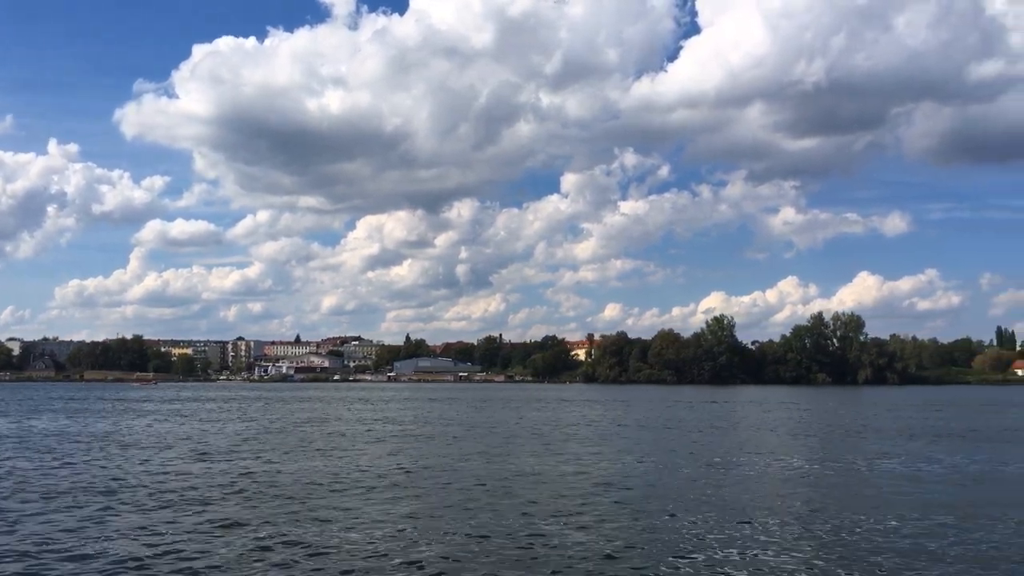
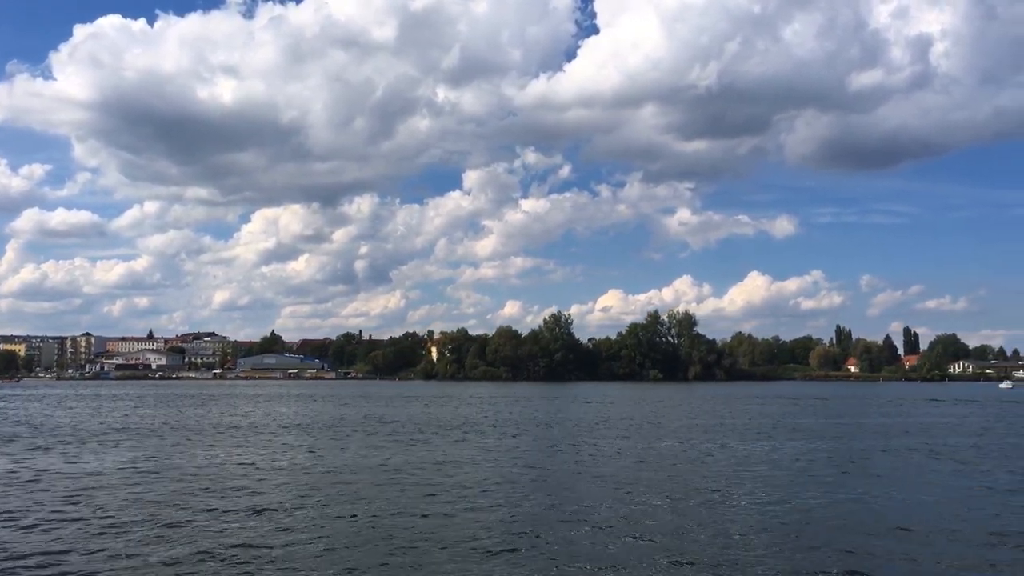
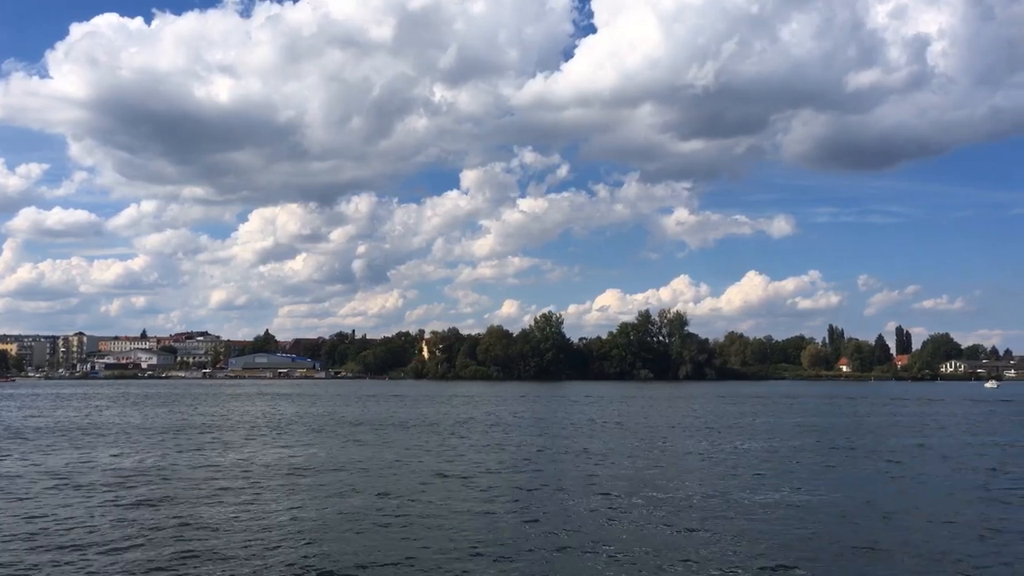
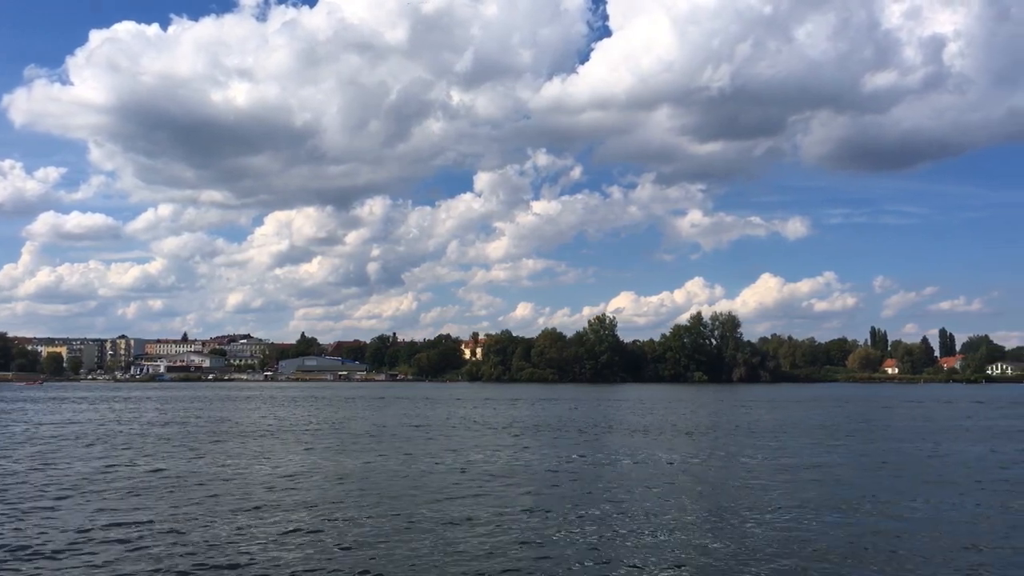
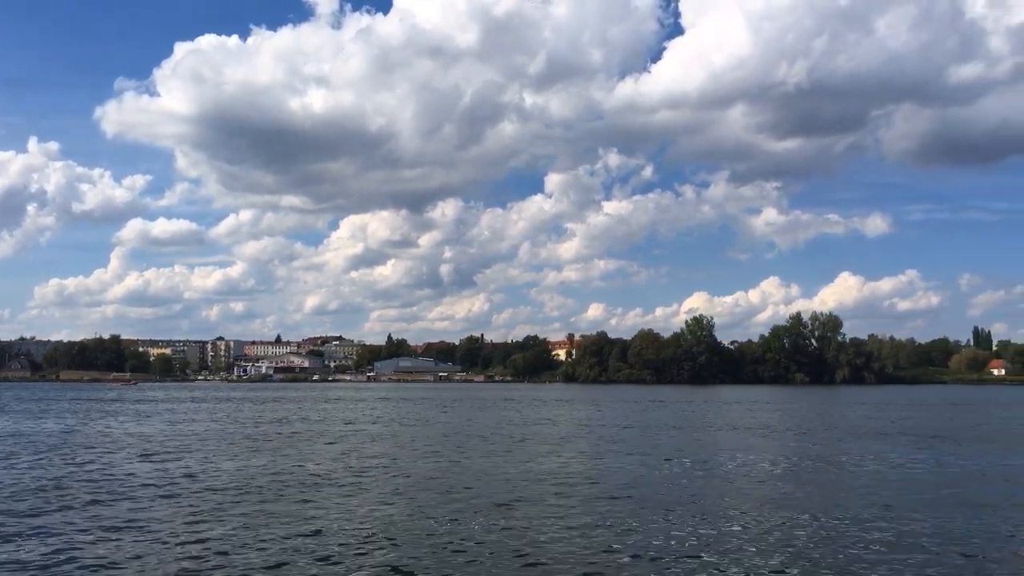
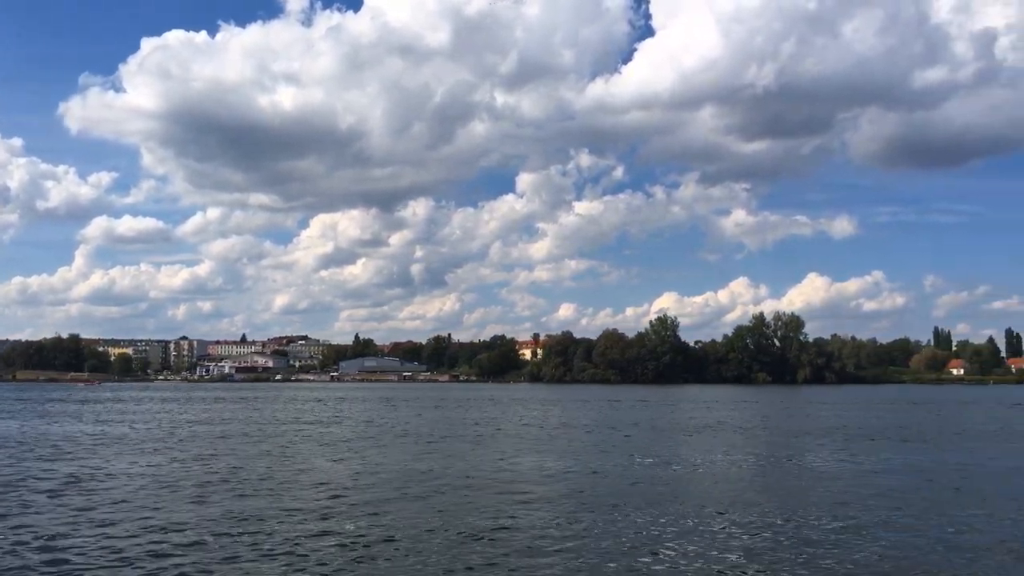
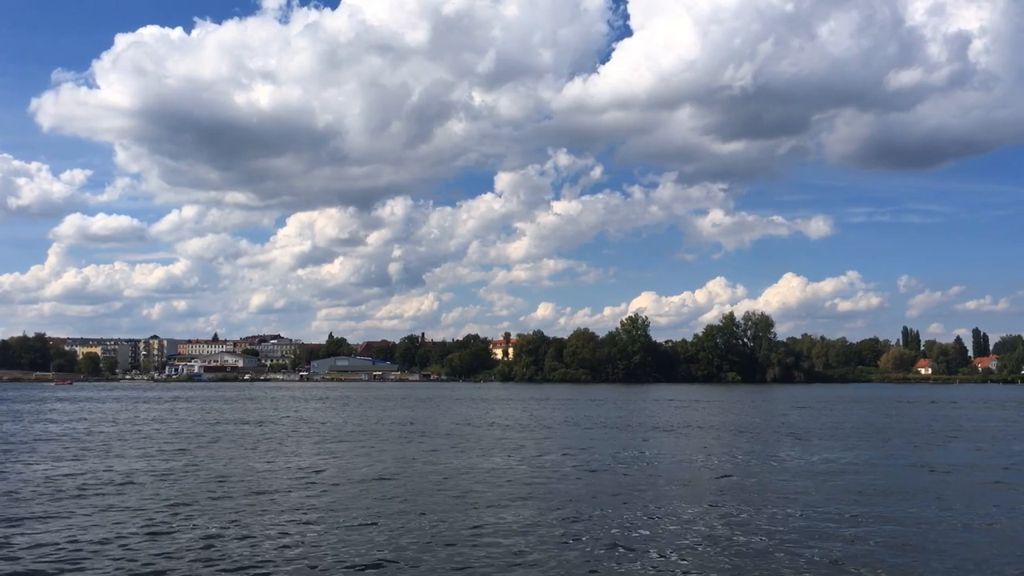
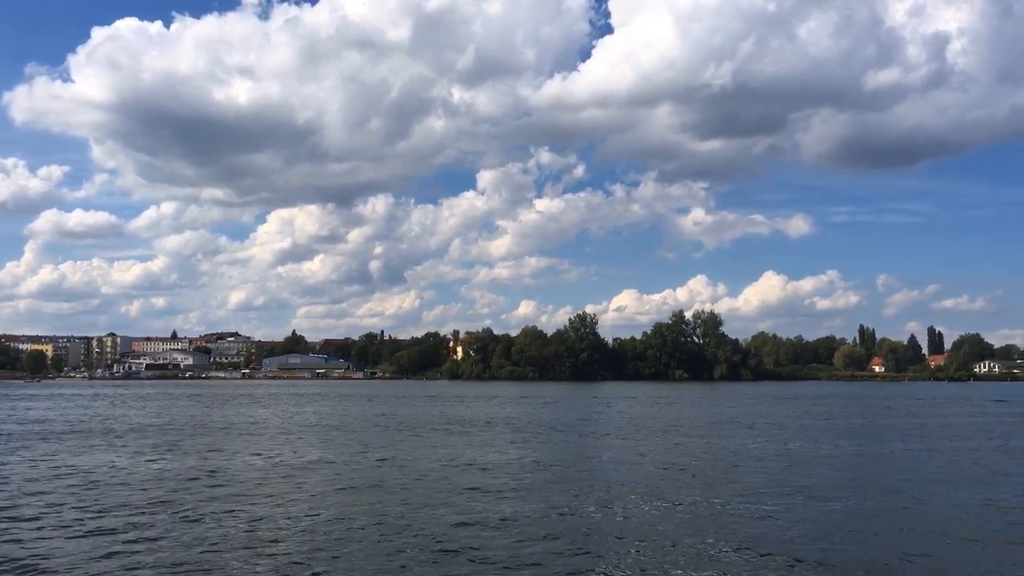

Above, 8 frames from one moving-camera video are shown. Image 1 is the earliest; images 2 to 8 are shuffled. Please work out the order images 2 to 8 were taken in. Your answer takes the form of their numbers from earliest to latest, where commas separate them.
5, 6, 7, 4, 8, 2, 3
